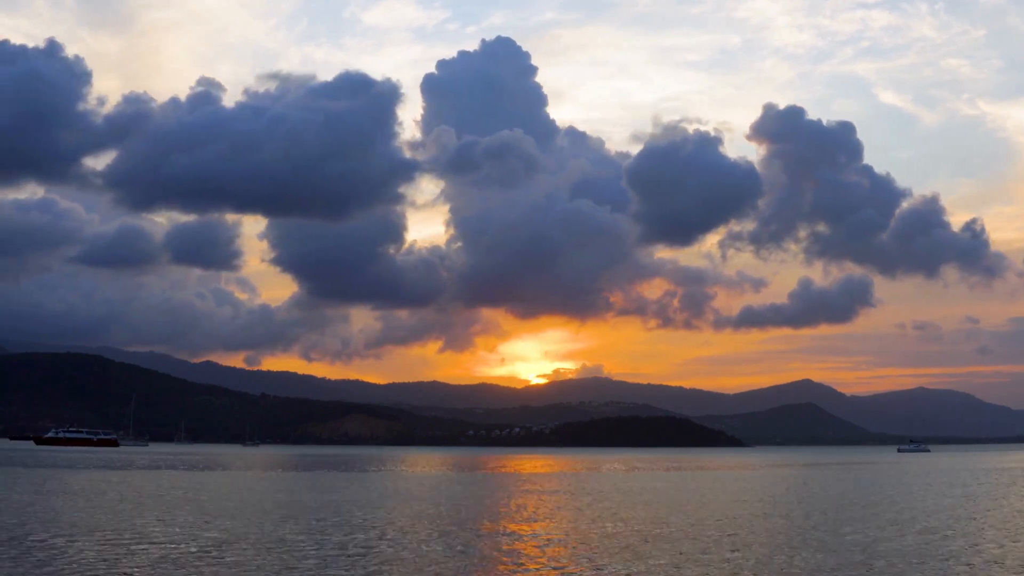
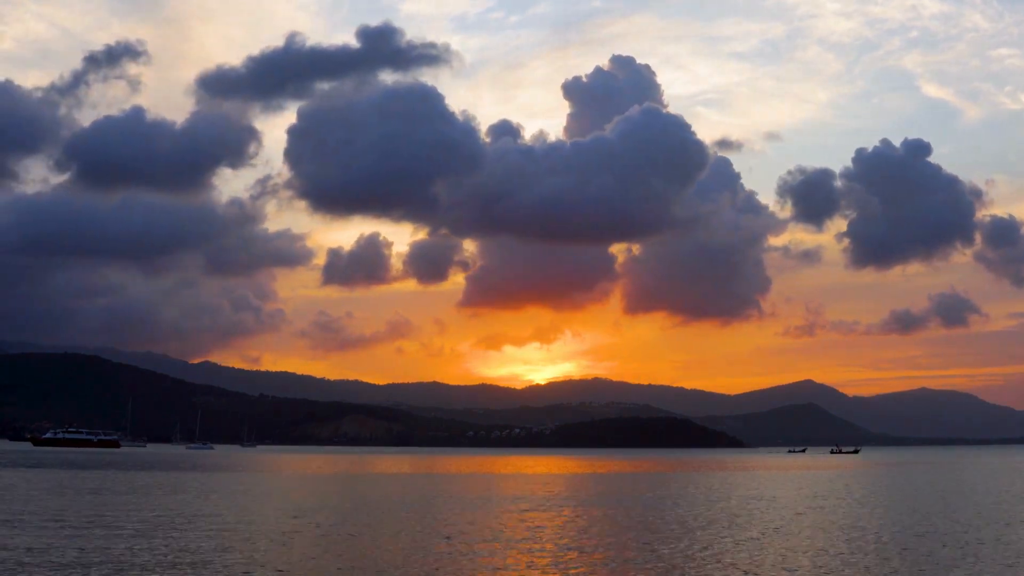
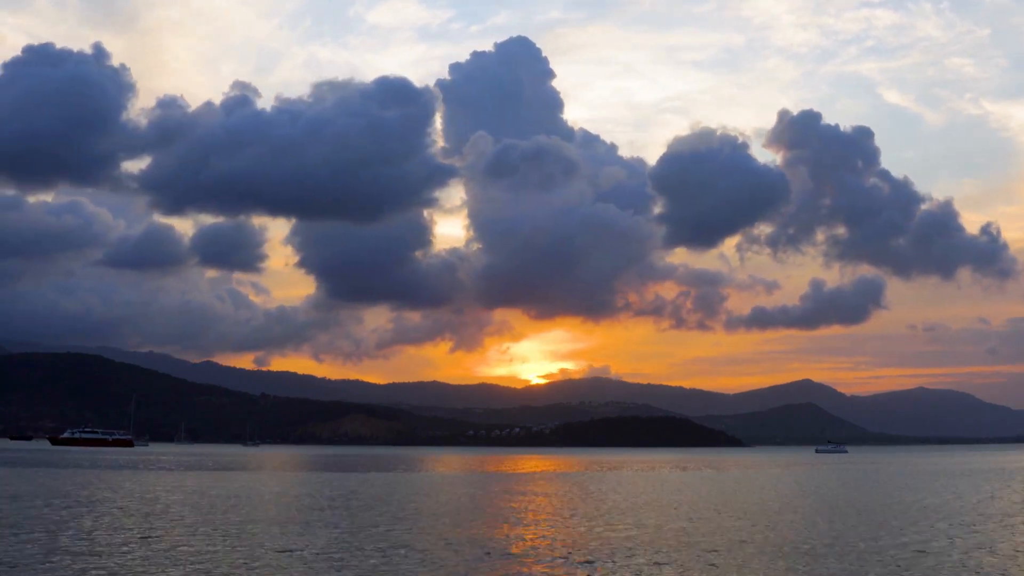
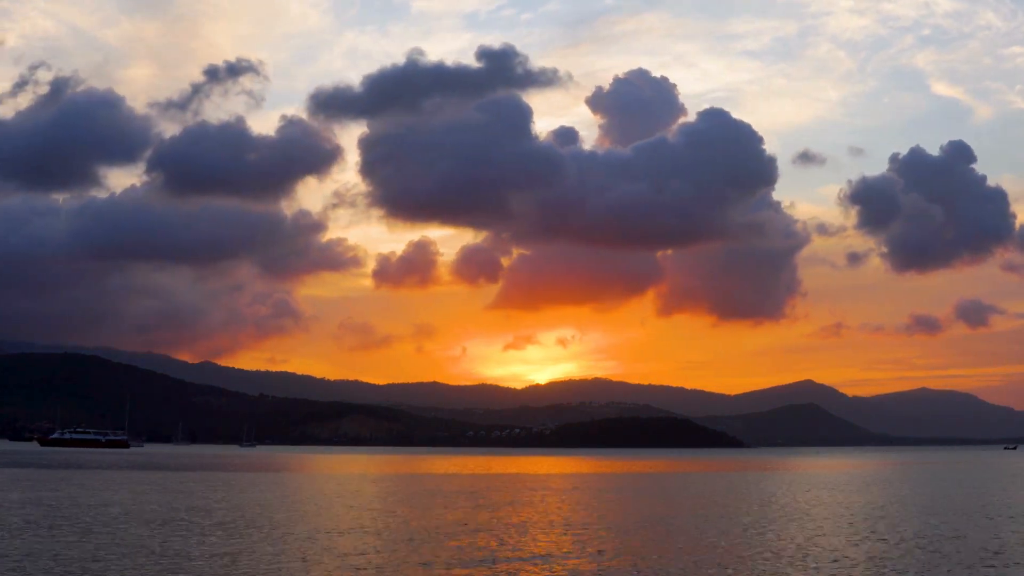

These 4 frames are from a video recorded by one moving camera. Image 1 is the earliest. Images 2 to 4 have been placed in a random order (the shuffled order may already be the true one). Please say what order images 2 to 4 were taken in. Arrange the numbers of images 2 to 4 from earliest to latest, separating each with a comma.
3, 2, 4
